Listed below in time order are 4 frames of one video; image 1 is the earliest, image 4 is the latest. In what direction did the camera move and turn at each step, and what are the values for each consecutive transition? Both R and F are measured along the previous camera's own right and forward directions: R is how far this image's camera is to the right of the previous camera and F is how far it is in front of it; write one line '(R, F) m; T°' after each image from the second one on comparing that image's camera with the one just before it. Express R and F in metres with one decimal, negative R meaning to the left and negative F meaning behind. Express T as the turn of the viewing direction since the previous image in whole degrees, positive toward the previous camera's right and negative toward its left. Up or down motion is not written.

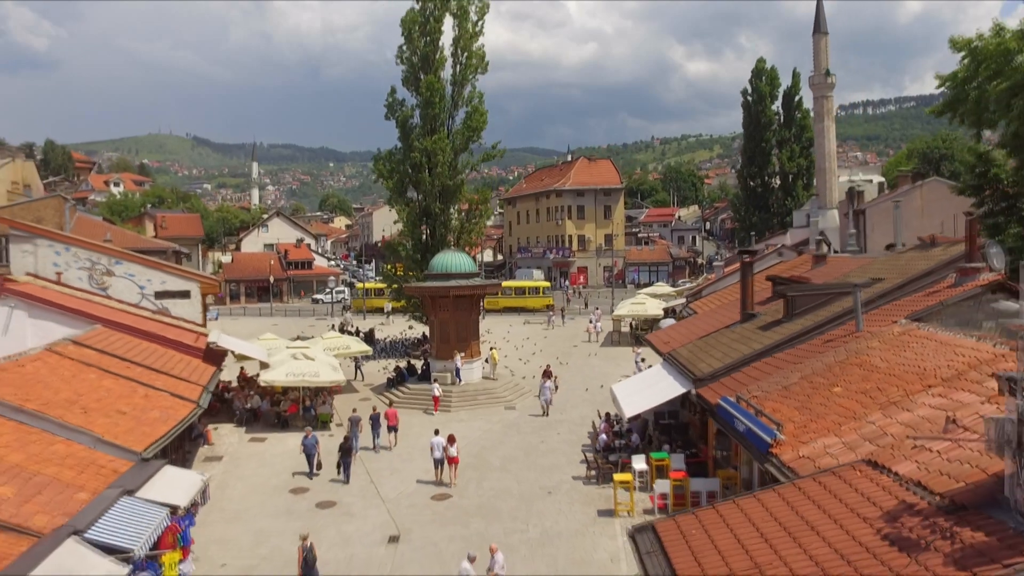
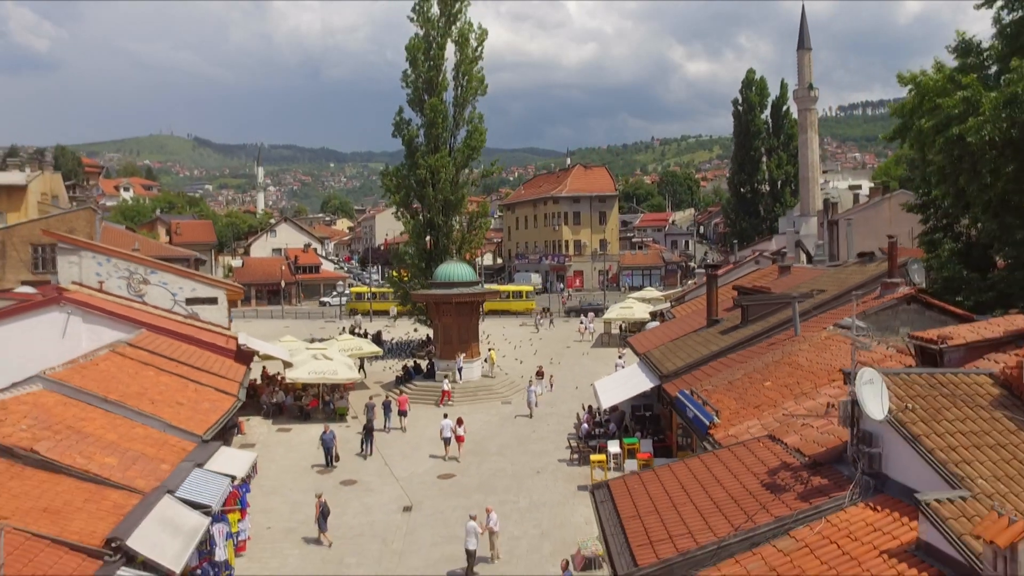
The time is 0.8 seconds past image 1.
(+0.1, -2.5) m; 0°
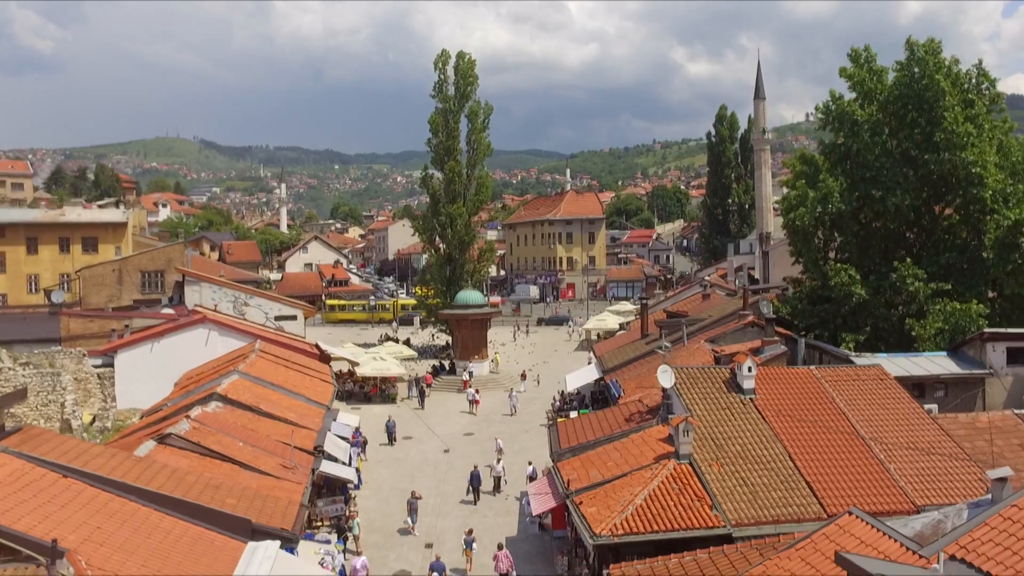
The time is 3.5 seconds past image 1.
(+0.1, -9.7) m; 0°
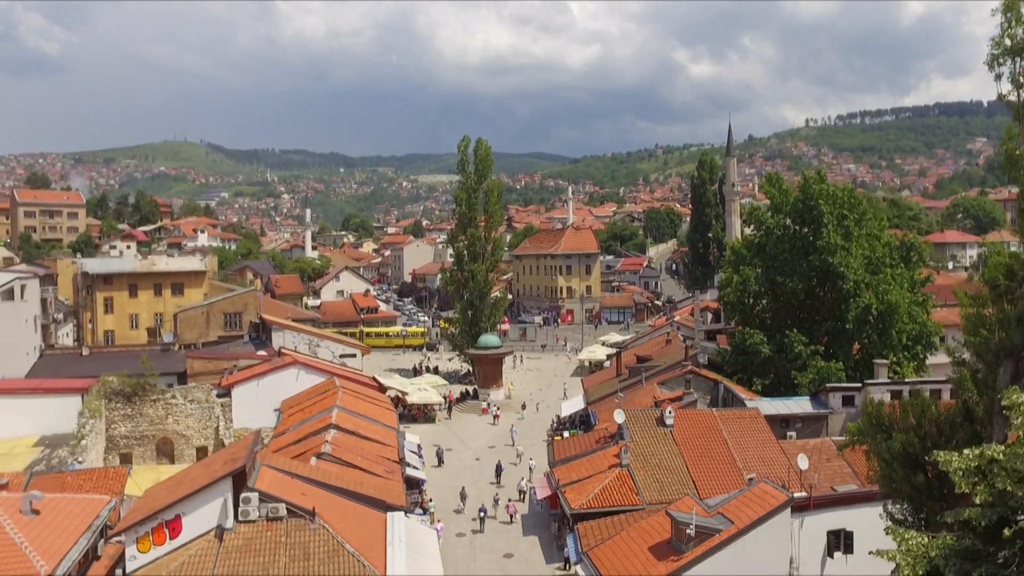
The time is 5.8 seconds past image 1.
(-0.2, -10.7) m; 0°
